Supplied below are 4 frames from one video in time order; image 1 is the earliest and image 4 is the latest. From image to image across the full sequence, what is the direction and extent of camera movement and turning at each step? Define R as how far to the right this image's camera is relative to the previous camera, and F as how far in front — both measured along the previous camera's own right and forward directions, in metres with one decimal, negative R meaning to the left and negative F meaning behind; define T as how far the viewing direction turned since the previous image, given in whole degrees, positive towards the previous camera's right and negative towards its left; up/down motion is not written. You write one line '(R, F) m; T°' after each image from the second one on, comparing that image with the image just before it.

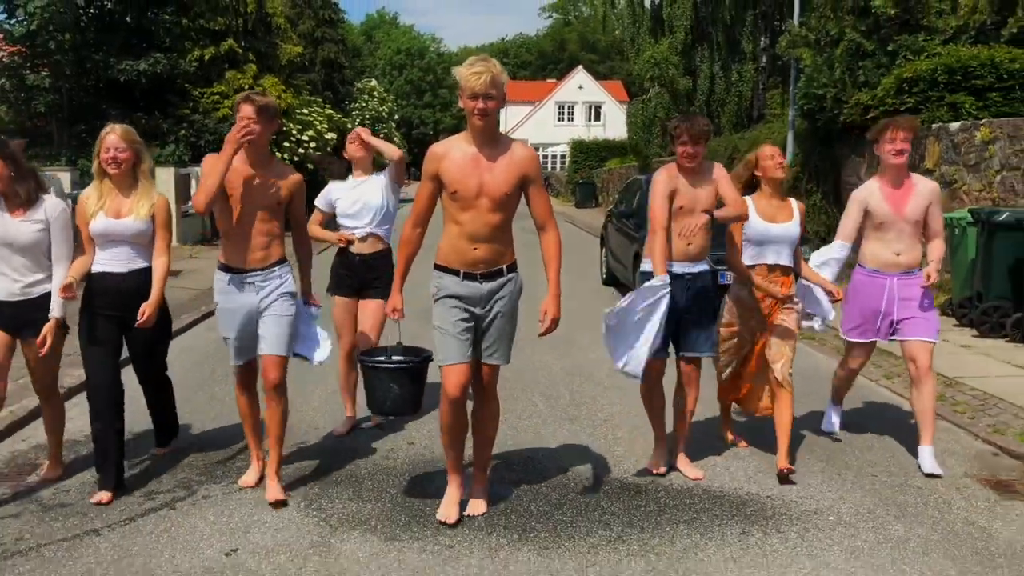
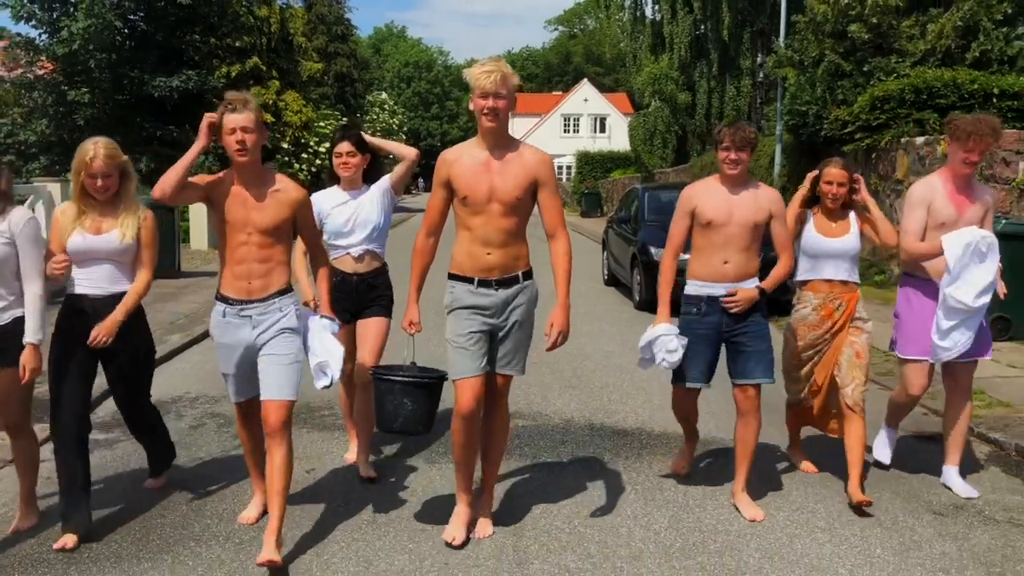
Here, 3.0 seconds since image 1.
(0.0, -1.1) m; 0°
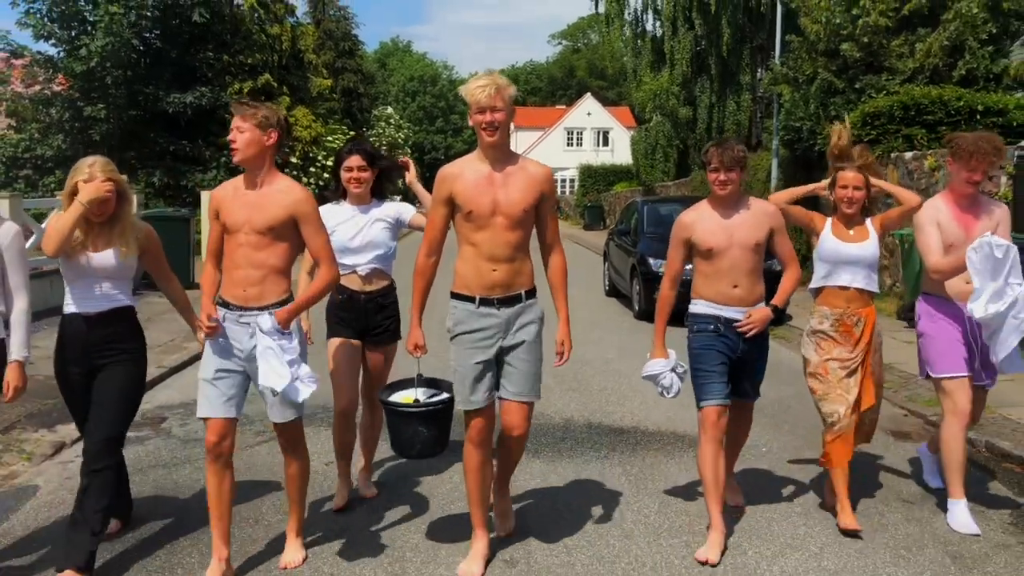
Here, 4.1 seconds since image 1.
(0.0, -0.4) m; 0°
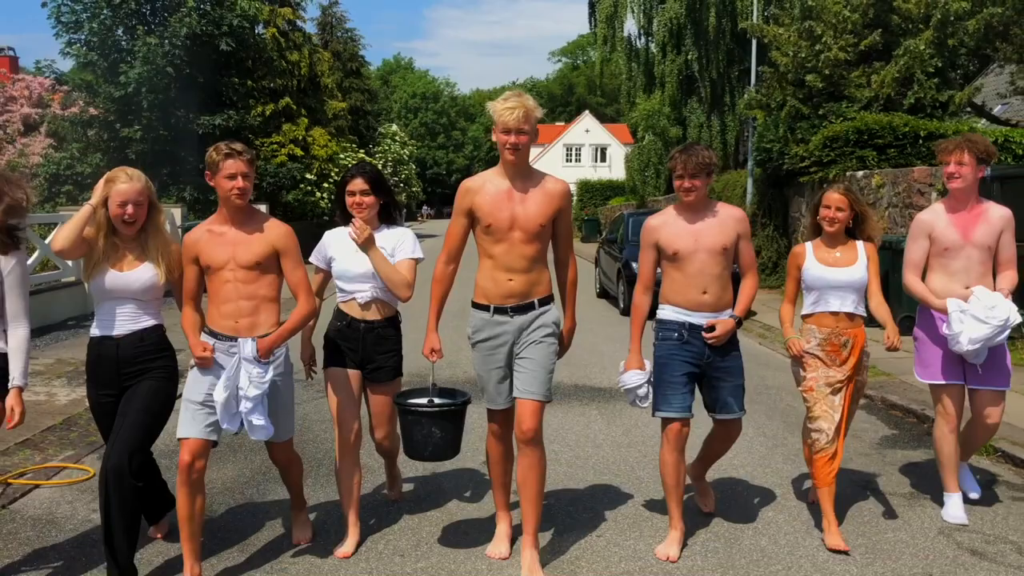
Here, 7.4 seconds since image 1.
(0.0, -1.6) m; 0°
